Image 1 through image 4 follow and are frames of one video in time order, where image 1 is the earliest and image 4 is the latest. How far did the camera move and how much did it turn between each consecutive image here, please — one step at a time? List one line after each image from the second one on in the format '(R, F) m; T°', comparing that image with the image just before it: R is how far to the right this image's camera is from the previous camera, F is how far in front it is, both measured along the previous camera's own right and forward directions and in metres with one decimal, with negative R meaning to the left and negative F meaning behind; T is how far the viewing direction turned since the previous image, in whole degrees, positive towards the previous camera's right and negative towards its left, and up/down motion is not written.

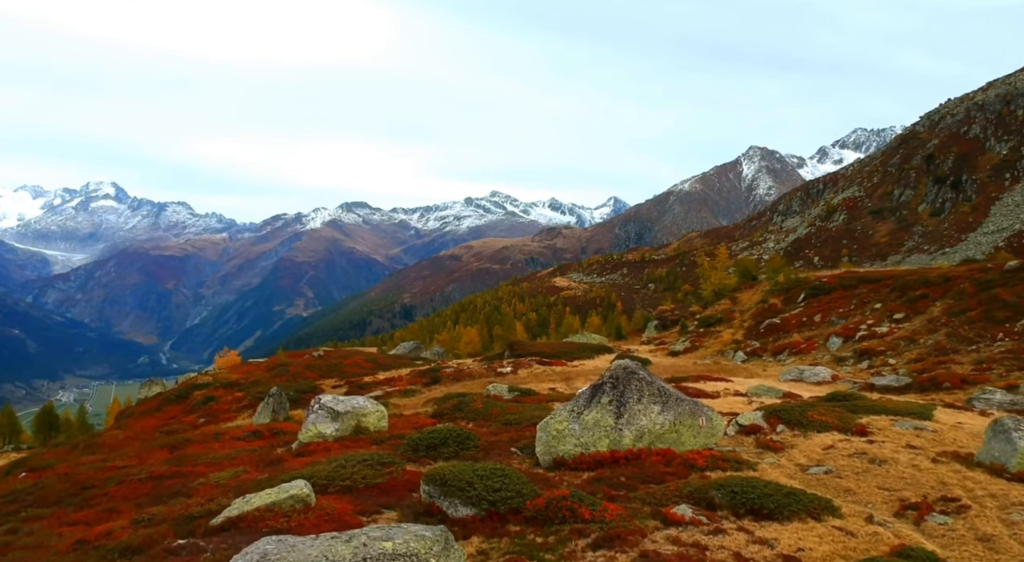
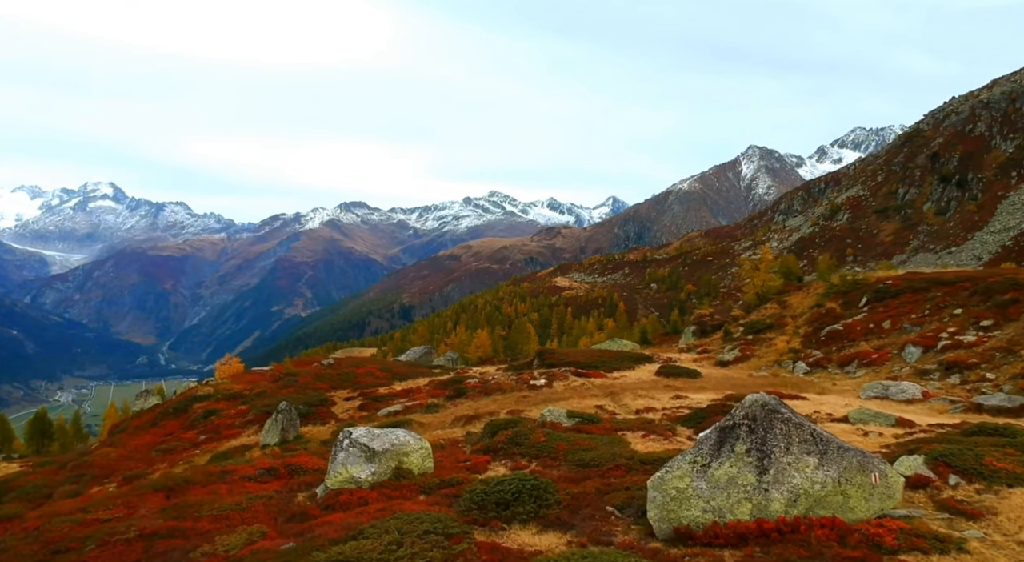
(-2.7, +6.2) m; 0°
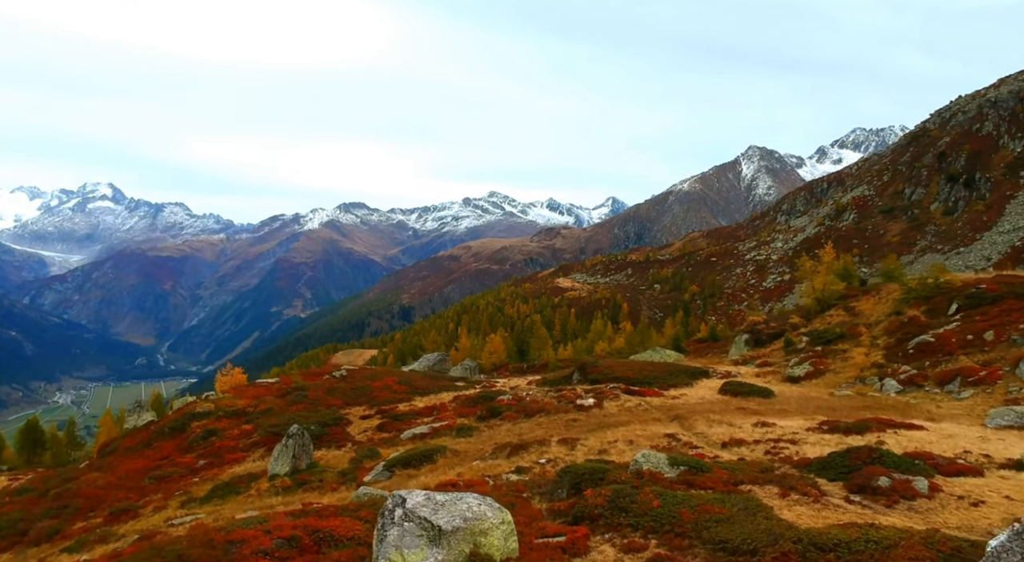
(-3.1, +7.4) m; 0°
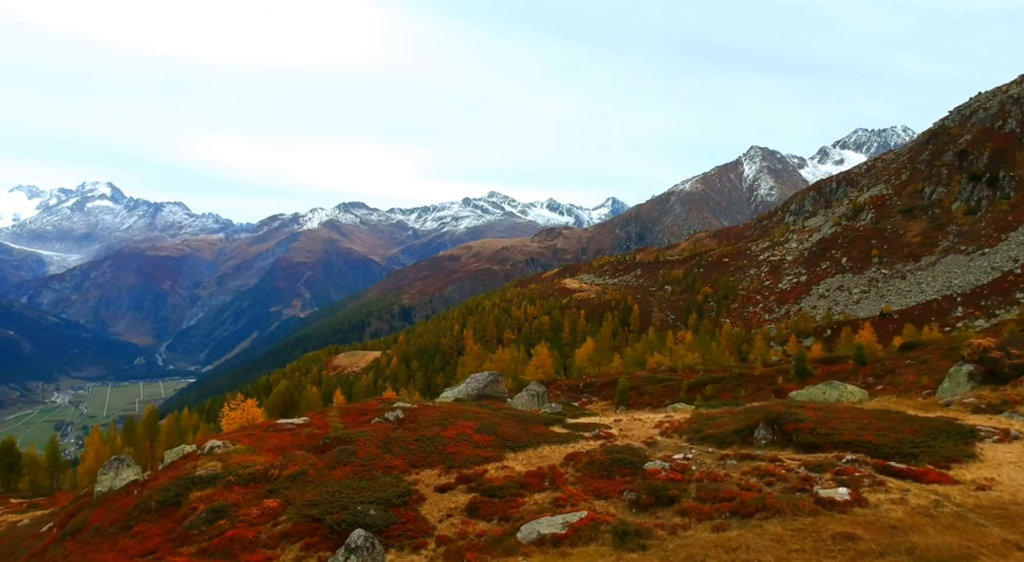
(-8.5, +19.8) m; 0°
